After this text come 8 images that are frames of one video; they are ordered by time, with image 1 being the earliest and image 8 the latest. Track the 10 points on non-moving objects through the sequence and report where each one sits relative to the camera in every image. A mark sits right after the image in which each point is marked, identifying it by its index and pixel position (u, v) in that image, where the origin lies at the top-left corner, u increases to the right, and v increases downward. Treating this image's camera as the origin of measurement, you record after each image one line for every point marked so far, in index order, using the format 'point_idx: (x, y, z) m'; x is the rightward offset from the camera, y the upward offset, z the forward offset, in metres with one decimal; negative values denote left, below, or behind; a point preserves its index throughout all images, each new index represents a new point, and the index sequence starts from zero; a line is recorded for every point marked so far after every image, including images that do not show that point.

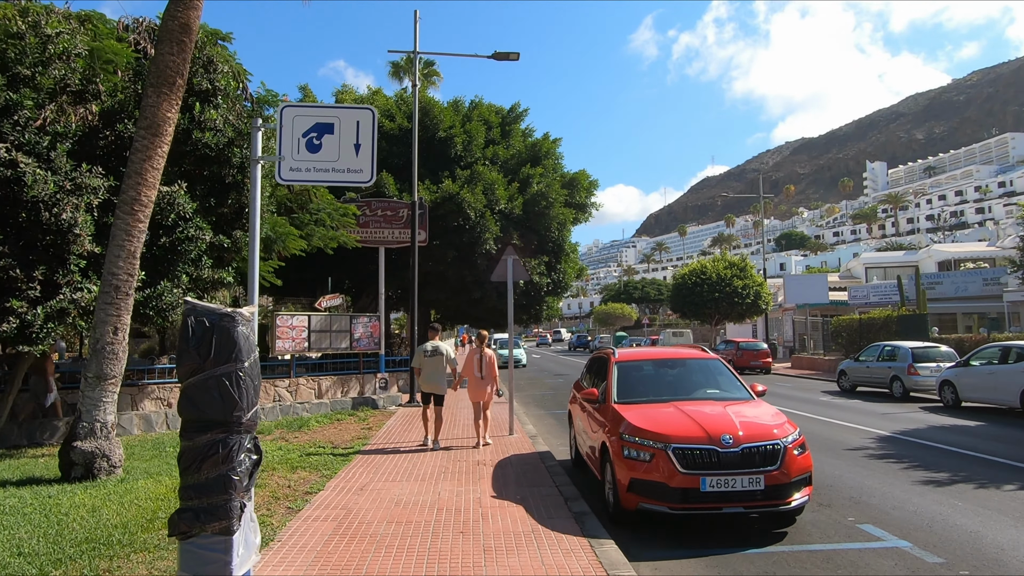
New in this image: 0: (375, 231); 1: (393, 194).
0: (-3.4, +1.4, +17.2) m
1: (-3.1, +2.6, +18.1) m
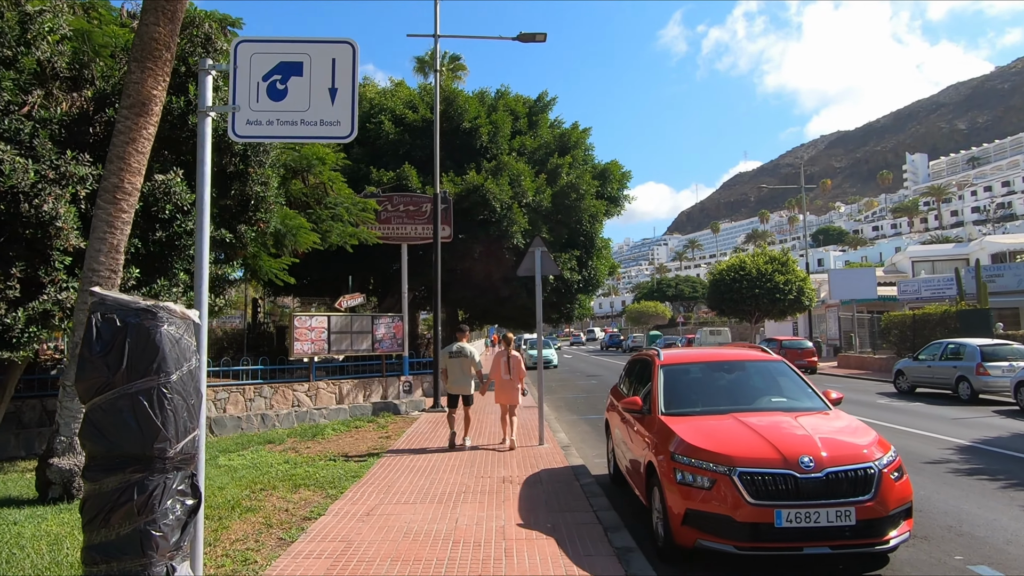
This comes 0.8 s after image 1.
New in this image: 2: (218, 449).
0: (-2.7, +1.4, +16.4) m
1: (-2.4, +2.6, +17.3) m
2: (-4.0, -2.2, +9.3) m
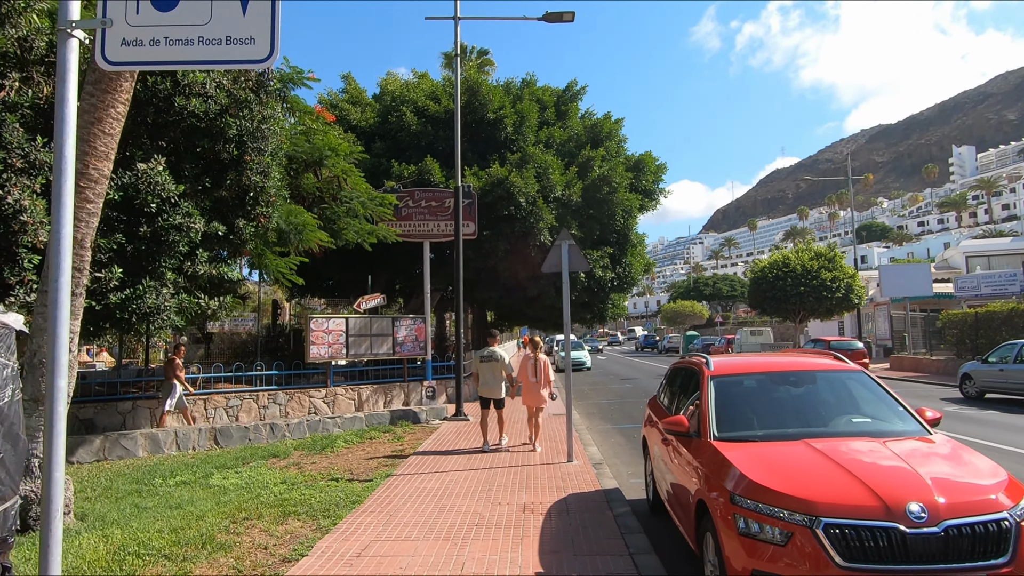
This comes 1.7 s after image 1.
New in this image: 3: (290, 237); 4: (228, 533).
0: (-2.1, +1.4, +15.5) m
1: (-1.8, +2.6, +16.4) m
2: (-3.7, -2.2, +8.5) m
3: (-3.3, +0.7, +9.9) m
4: (-2.2, -1.9, +5.4) m
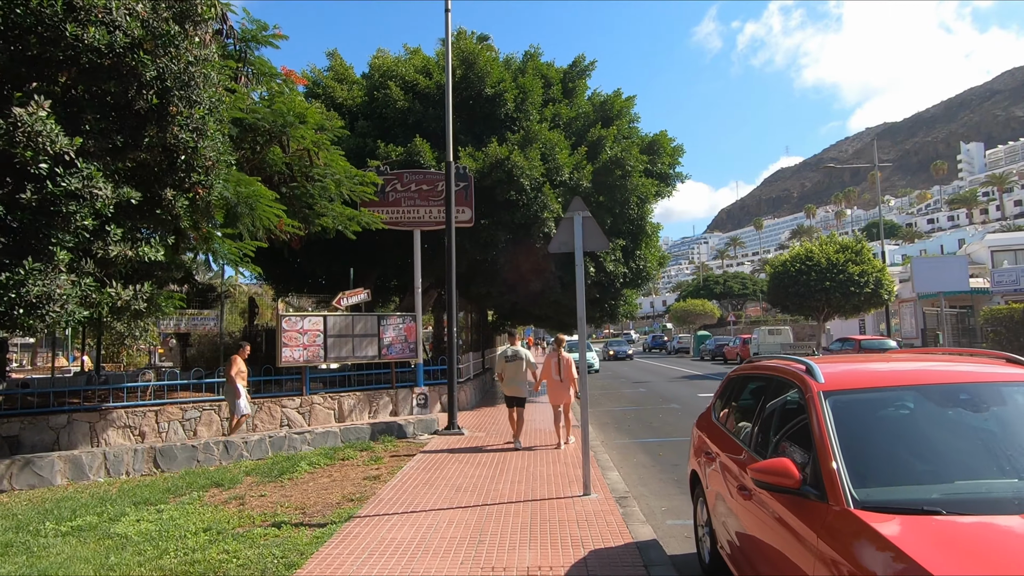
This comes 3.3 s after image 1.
0: (-2.1, +1.6, +13.7) m
1: (-1.7, +2.7, +14.7) m
2: (-3.7, -2.1, +6.7) m
3: (-3.3, +0.9, +8.1) m
4: (-2.2, -1.8, +3.6) m
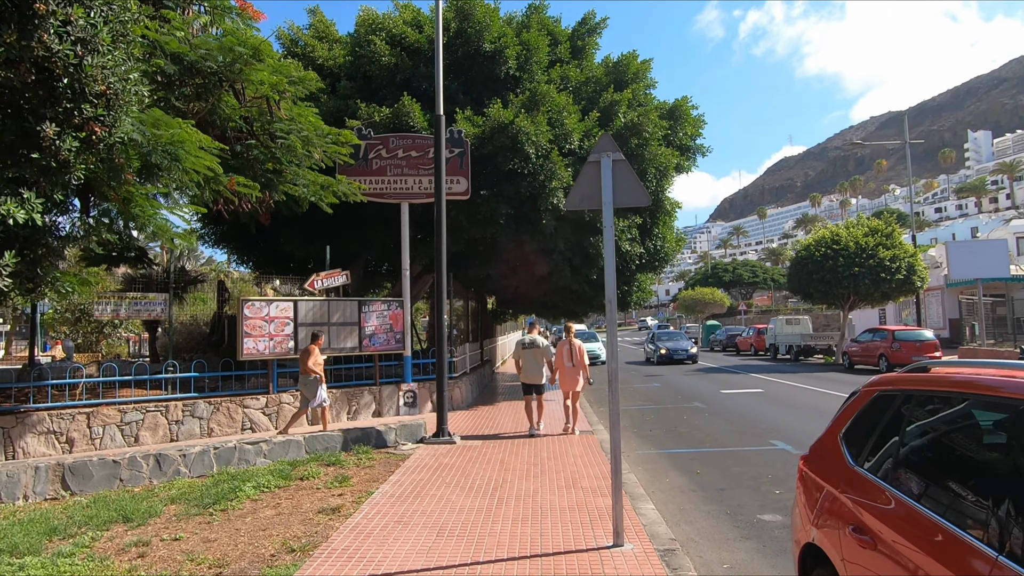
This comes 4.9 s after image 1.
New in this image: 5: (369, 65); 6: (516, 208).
0: (-2.1, +1.9, +11.9) m
1: (-1.7, +3.0, +12.8) m
2: (-3.7, -1.9, +5.0) m
3: (-3.2, +1.1, +6.3) m
4: (-2.2, -1.6, +1.8) m
5: (-2.9, +4.5, +13.8) m
6: (+0.1, +1.5, +13.1) m
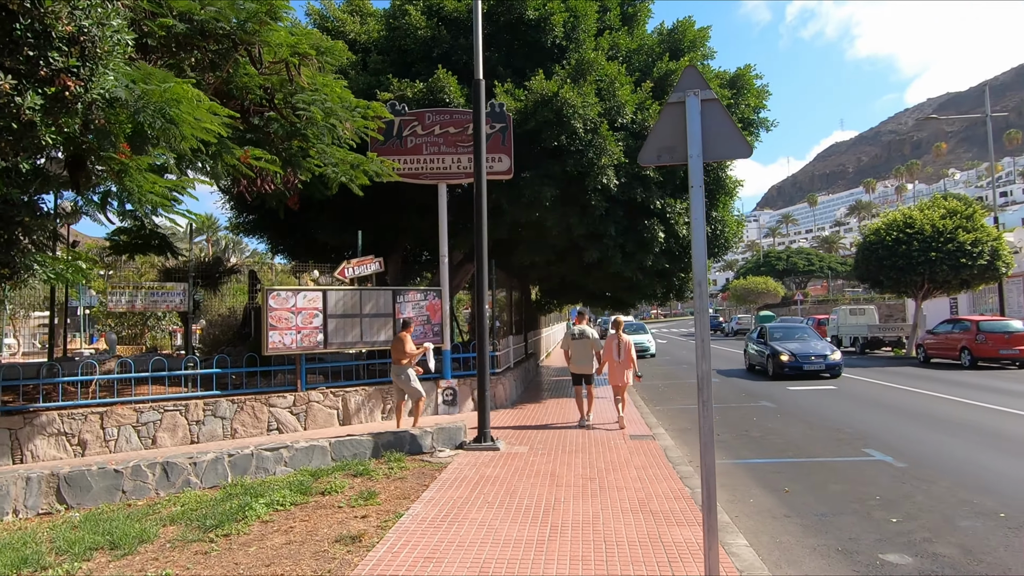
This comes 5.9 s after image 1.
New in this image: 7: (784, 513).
0: (-1.3, +2.1, +10.9) m
1: (-0.9, +3.2, +11.8) m
2: (-3.3, -1.8, +4.1) m
3: (-2.8, +1.2, +5.4) m
4: (-2.1, -1.6, +0.9) m
5: (-2.0, +4.7, +12.9) m
6: (+0.9, +1.7, +12.0) m
7: (+2.1, -1.8, +5.4) m
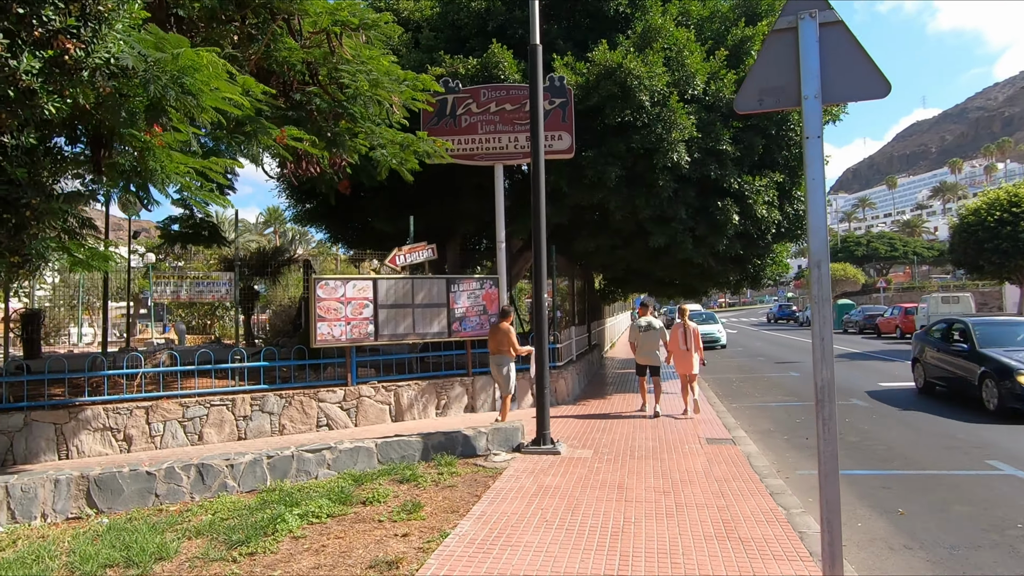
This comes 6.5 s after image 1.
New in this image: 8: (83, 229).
0: (-0.4, +2.2, +10.2) m
1: (+0.1, +3.4, +11.0) m
2: (-3.0, -1.7, +3.7) m
3: (-2.4, +1.3, +4.9) m
4: (-2.1, -1.5, +0.3) m
5: (-1.0, +4.9, +12.2) m
6: (+1.9, +1.9, +11.1) m
7: (+2.6, -1.7, +4.5) m
8: (-4.1, +0.6, +6.5) m
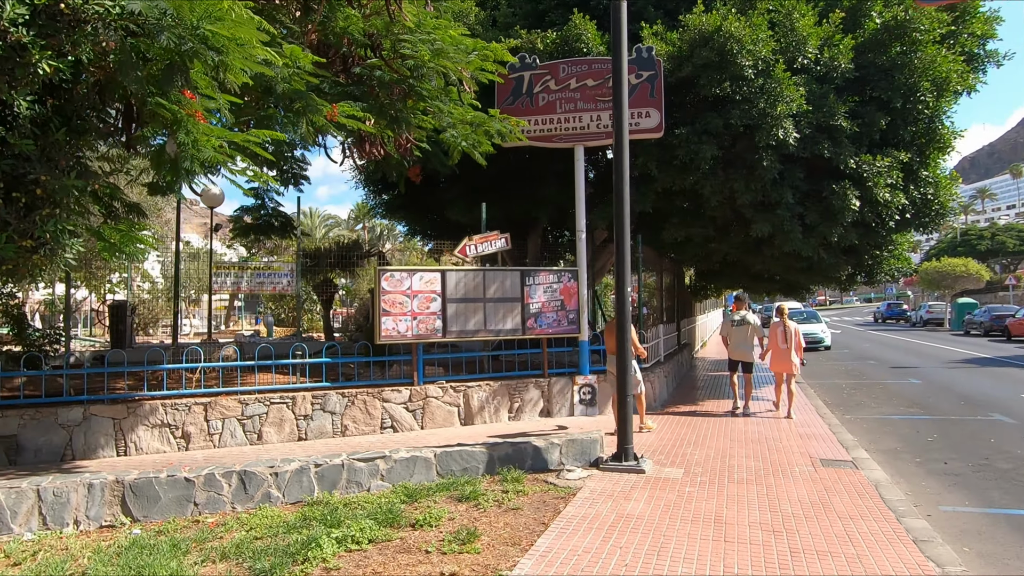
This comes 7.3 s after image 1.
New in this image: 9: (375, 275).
0: (+0.7, +2.3, +9.3) m
1: (+1.3, +3.5, +10.0) m
2: (-2.7, -1.6, +3.2) m
3: (-1.9, +1.4, +4.3) m
4: (-2.2, -1.5, -0.3) m
5: (+0.4, +5.0, +11.3) m
6: (+3.1, +2.0, +9.9) m
7: (+2.9, -1.6, +3.3) m
8: (-3.4, +0.7, +6.1) m
9: (-1.7, +0.2, +8.4) m
